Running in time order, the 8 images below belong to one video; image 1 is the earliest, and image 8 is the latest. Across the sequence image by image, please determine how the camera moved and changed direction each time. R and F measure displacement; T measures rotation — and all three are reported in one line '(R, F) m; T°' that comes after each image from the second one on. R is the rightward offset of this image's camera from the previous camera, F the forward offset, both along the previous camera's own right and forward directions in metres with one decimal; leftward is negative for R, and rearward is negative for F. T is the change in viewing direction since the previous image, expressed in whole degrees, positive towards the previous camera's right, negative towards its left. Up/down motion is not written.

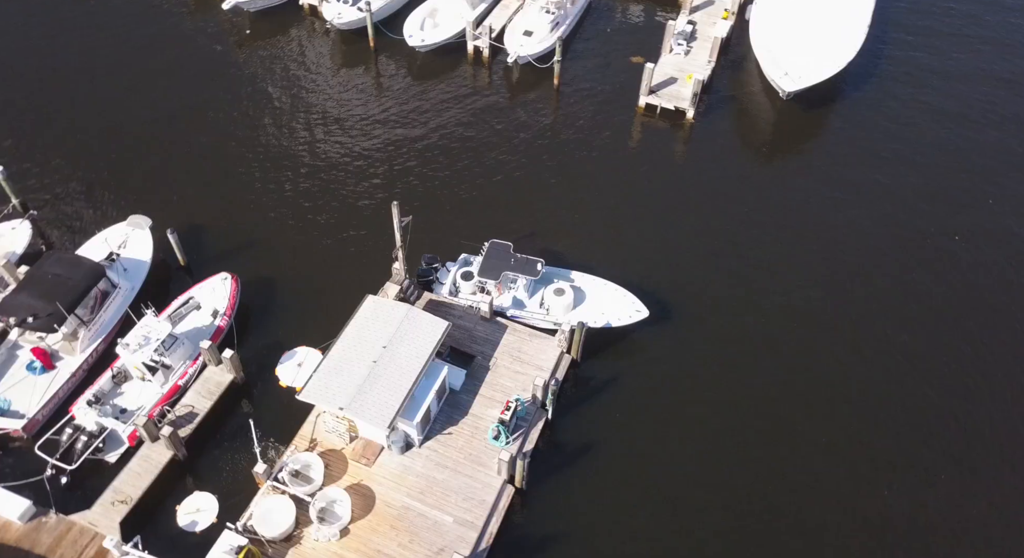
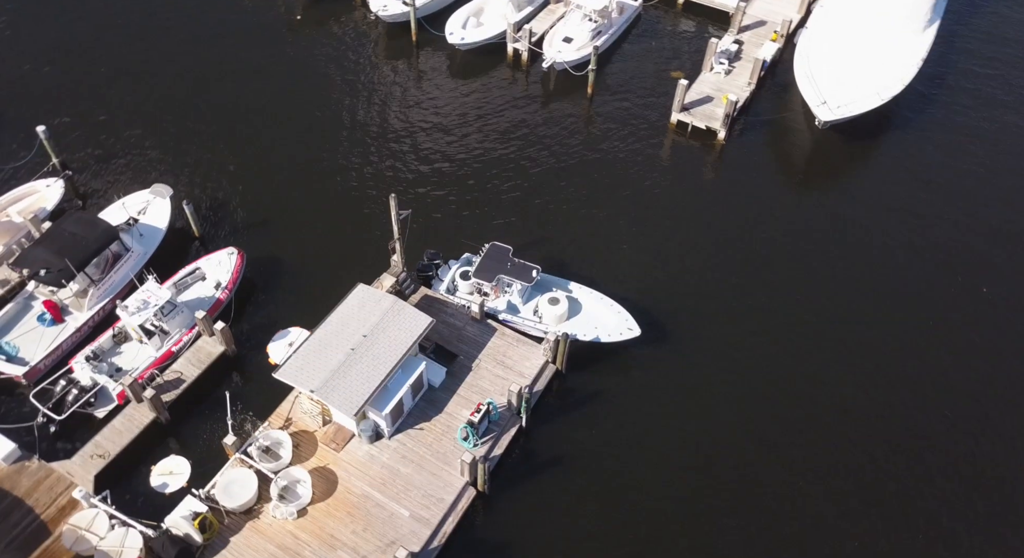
(+2.6, +0.2) m; -5°
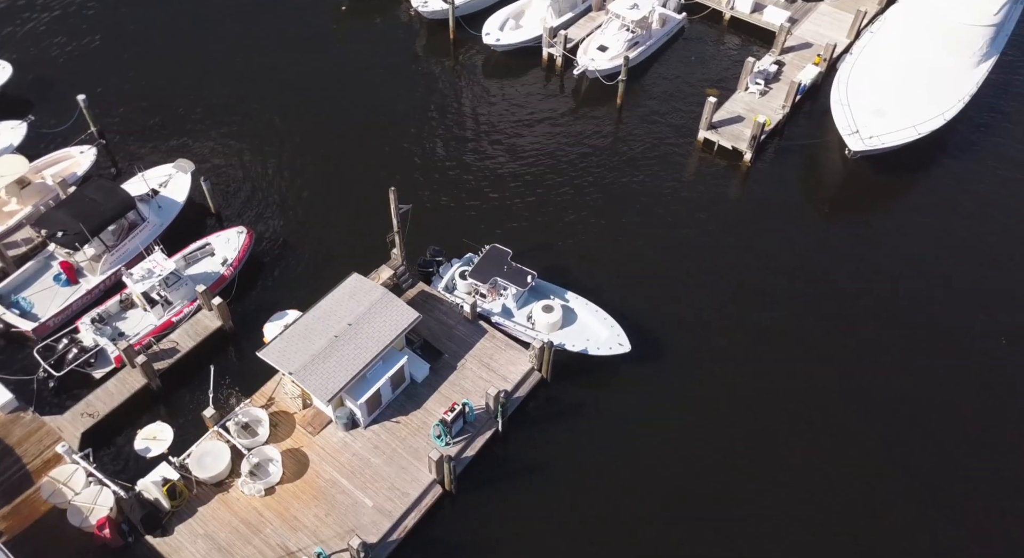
(+2.3, +0.1) m; -4°
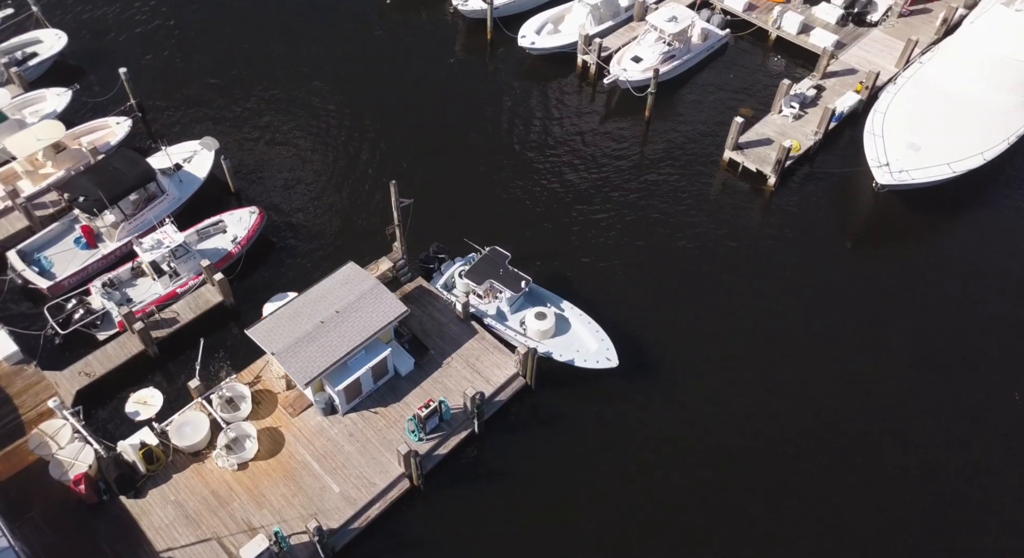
(+2.3, +0.1) m; -4°
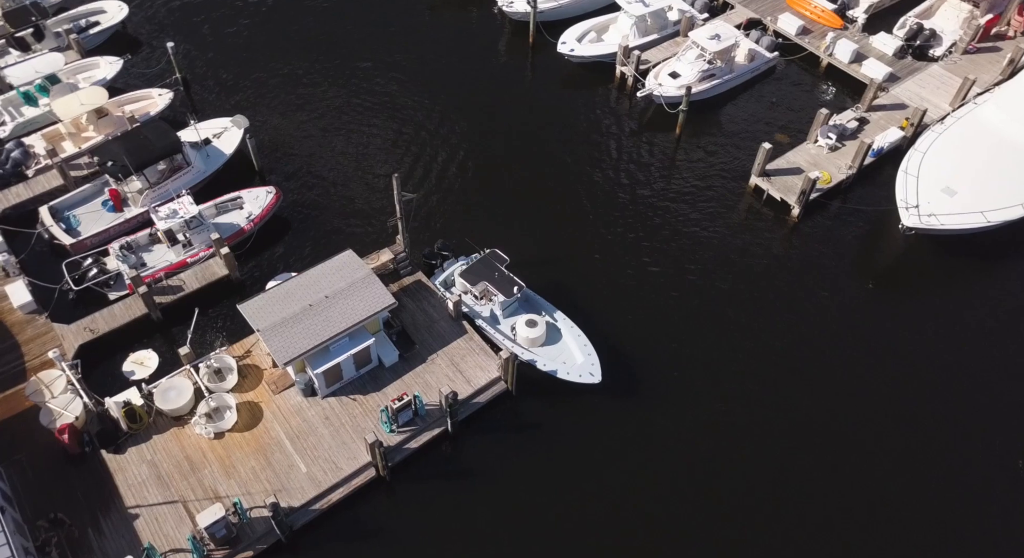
(+2.6, +0.1) m; -5°
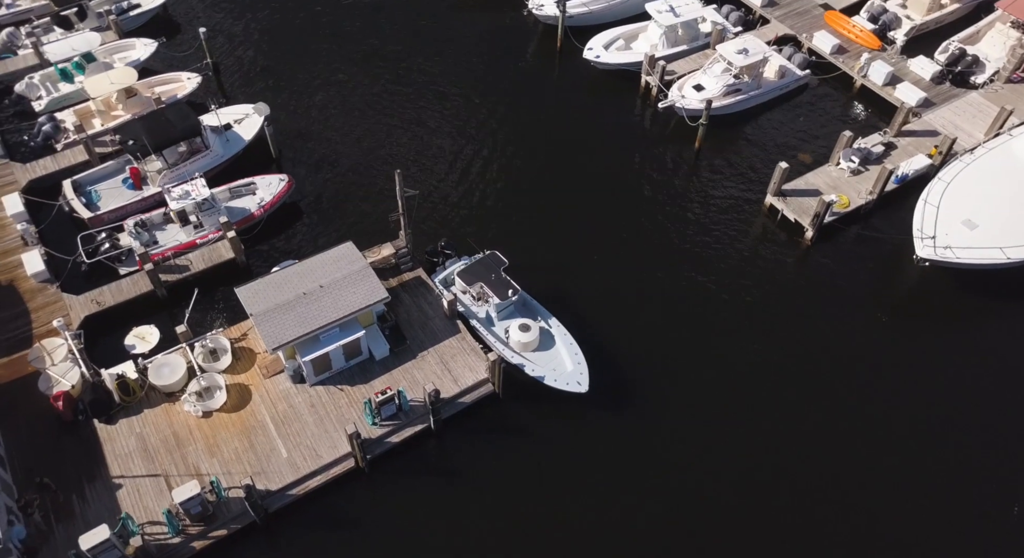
(+1.7, 0.0) m; -3°
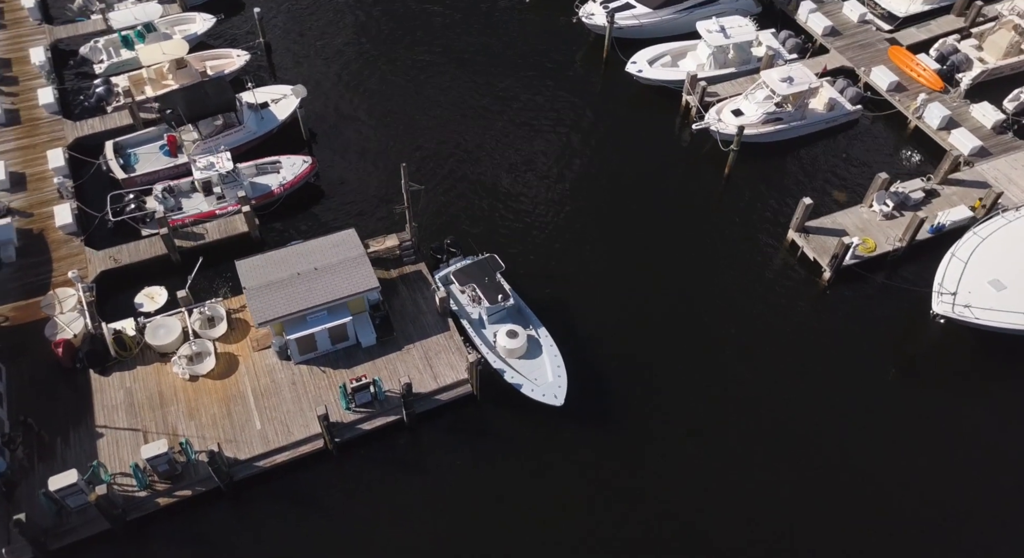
(+2.9, +0.1) m; -5°
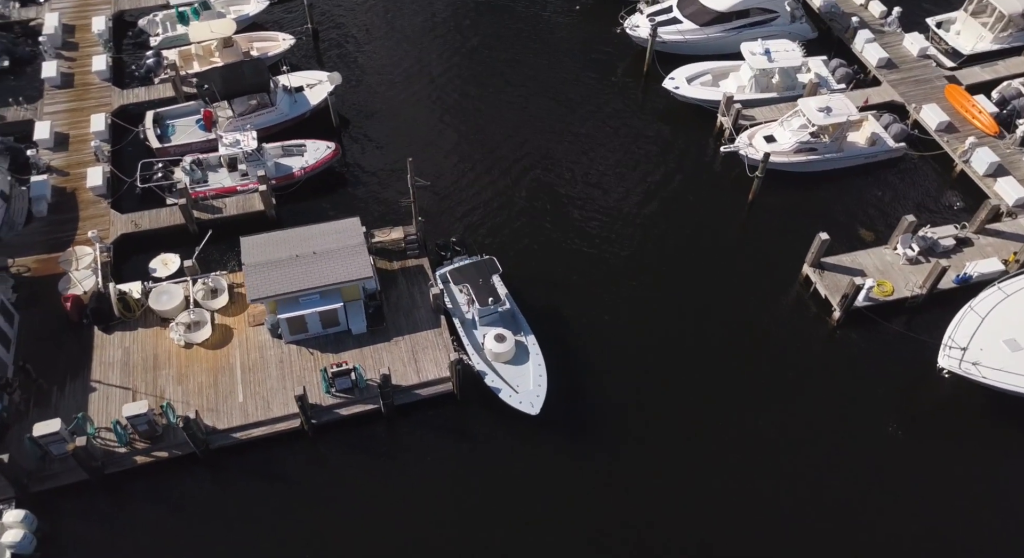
(+2.6, 0.0) m; -5°
